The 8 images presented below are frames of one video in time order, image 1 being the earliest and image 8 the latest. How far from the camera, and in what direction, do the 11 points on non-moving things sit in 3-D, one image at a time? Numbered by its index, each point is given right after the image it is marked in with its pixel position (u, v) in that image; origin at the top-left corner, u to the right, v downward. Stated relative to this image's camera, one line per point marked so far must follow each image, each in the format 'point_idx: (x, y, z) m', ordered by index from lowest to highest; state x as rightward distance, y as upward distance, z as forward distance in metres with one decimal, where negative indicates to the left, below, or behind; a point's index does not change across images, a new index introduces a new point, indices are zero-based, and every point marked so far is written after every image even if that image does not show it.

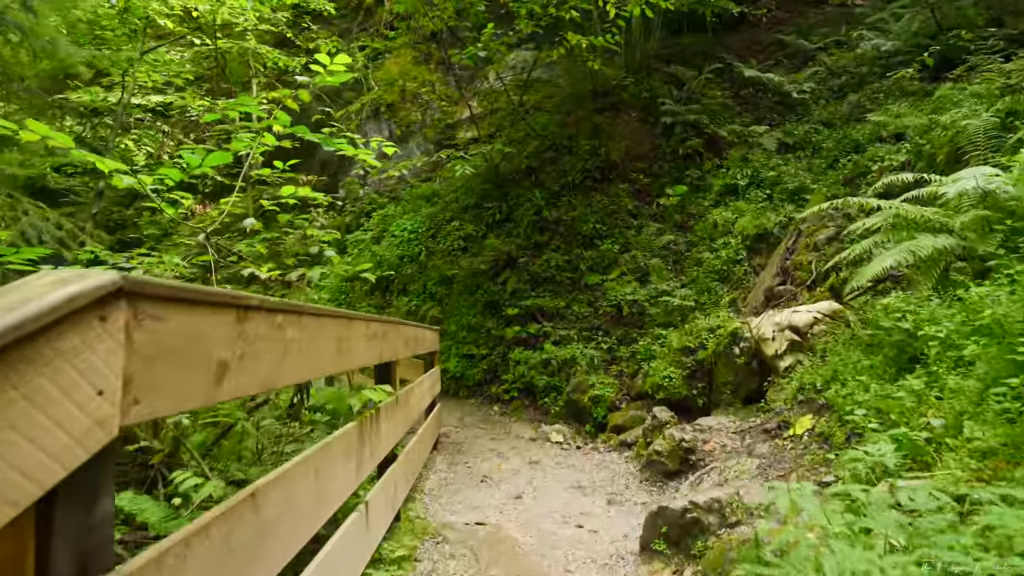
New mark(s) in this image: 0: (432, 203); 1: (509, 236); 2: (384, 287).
0: (-1.3, +1.3, +9.5) m
1: (-0.1, +0.7, +8.0) m
2: (-1.8, 0.0, +8.5) m
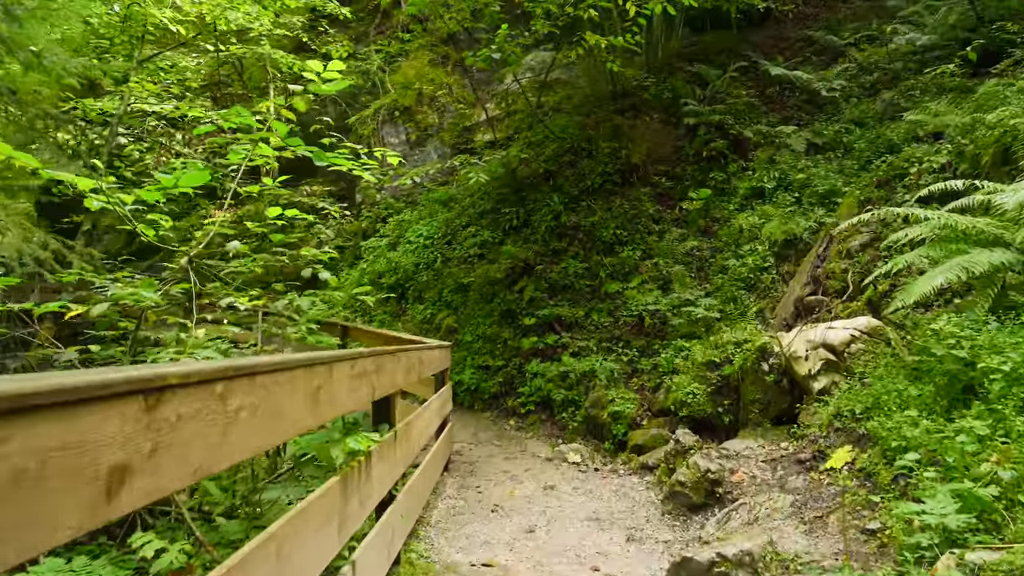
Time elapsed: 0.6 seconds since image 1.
0: (-1.0, +1.2, +9.3) m
1: (+0.2, +0.6, +7.8) m
2: (-1.6, -0.1, +8.4) m
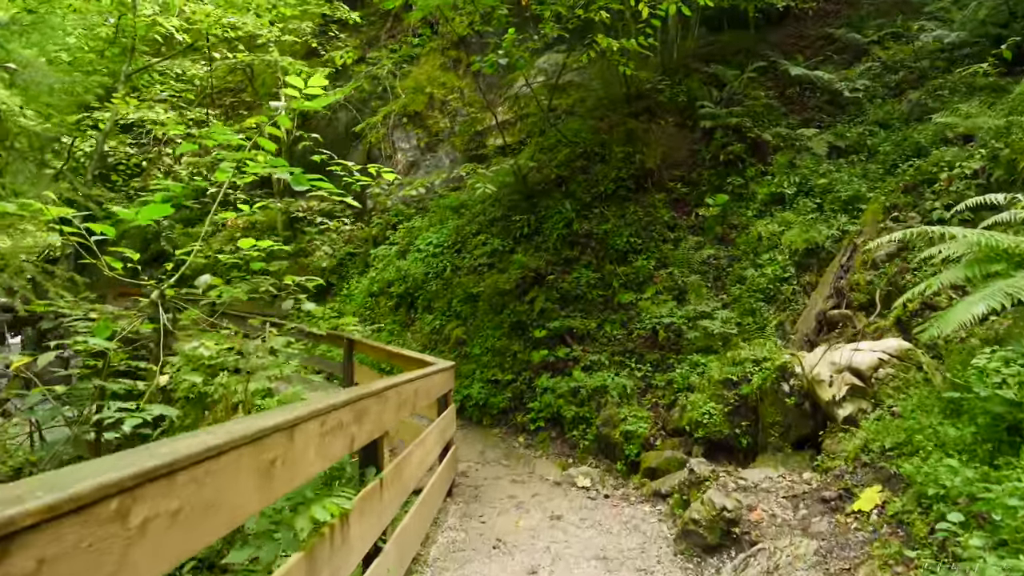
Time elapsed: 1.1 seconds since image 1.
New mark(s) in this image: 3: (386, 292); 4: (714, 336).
0: (-0.8, +1.1, +9.2) m
1: (+0.3, +0.5, +7.6) m
2: (-1.4, -0.2, +8.2) m
3: (-1.9, -0.1, +8.8) m
4: (+1.9, -0.4, +5.5) m
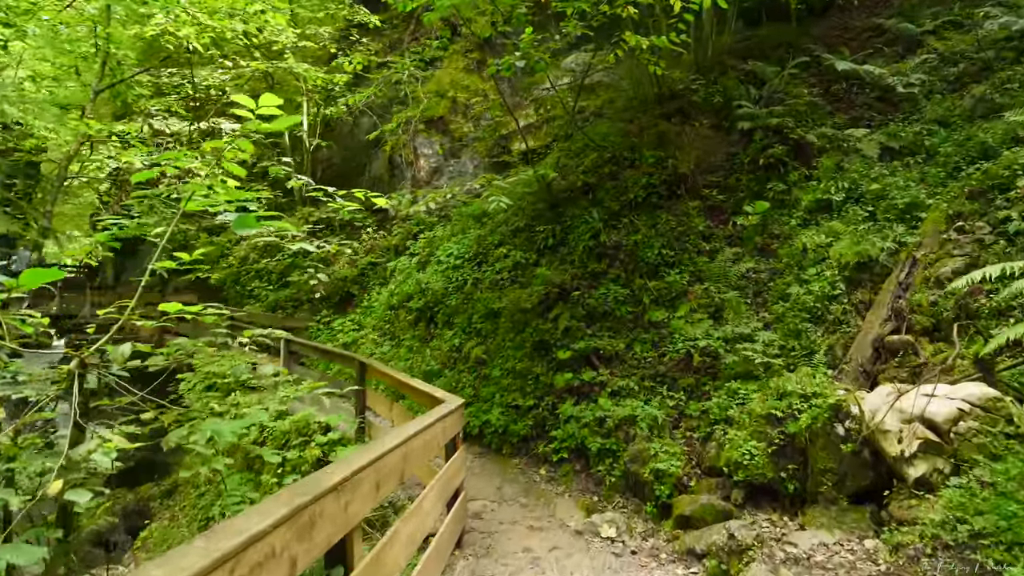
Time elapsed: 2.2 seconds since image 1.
0: (-0.4, +0.9, +8.8) m
1: (+0.6, +0.3, +7.2) m
2: (-1.1, -0.4, +7.9) m
3: (-1.5, -0.2, +8.4) m
4: (+2.0, -0.6, +5.0) m
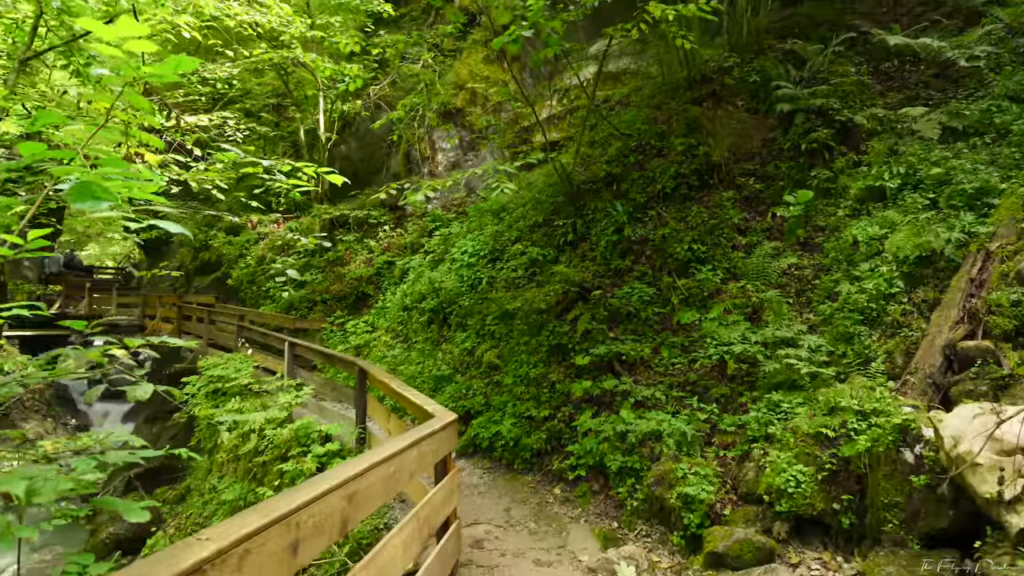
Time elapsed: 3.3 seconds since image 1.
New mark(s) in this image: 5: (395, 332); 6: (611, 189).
0: (-0.2, +1.0, +8.3) m
1: (+0.8, +0.3, +6.6) m
2: (-0.9, -0.4, +7.4) m
3: (-1.3, -0.2, +8.0) m
4: (+2.1, -0.6, +4.4) m
5: (-1.6, -0.6, +8.0) m
6: (+1.2, +1.2, +7.3) m
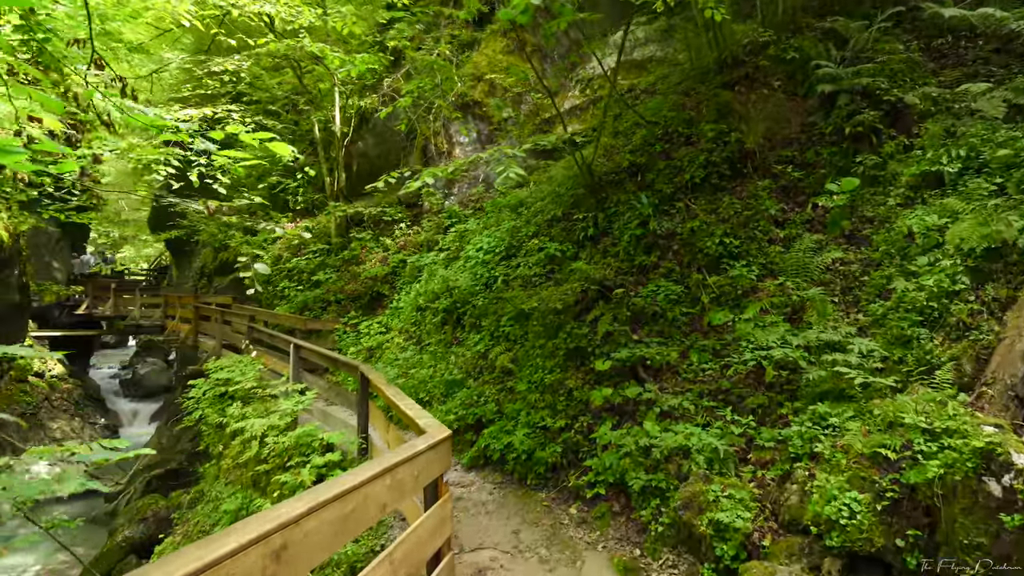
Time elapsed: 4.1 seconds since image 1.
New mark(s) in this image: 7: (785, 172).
0: (+0.1, +1.0, +7.9) m
1: (+1.0, +0.3, +6.2) m
2: (-0.7, -0.4, +7.0) m
3: (-1.0, -0.2, +7.6) m
4: (+2.2, -0.6, +3.9) m
5: (-1.3, -0.6, +7.7) m
6: (+1.4, +1.2, +6.8) m
7: (+2.8, +1.2, +6.1) m
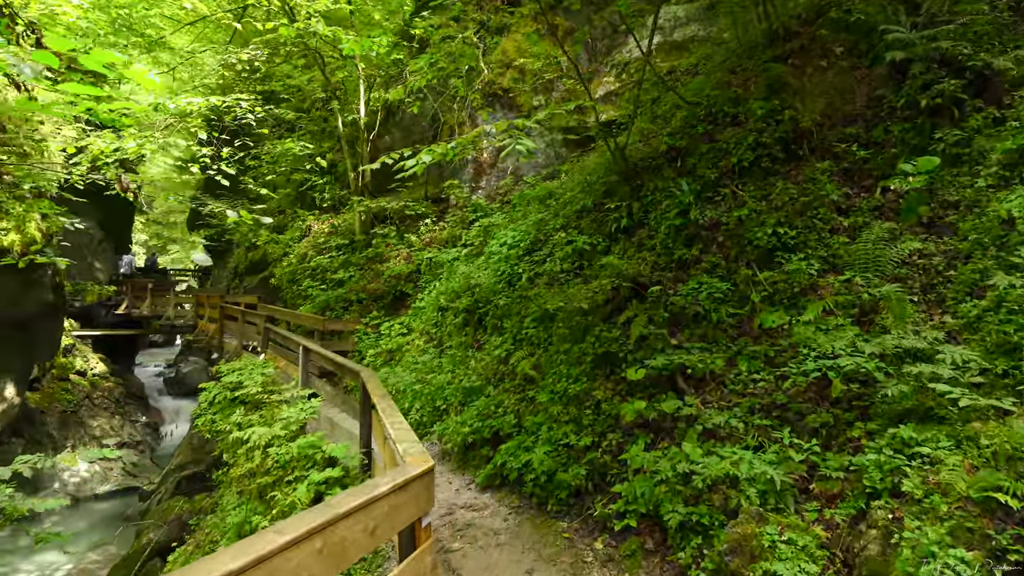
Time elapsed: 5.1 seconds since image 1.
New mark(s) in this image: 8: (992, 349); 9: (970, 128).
0: (+0.4, +1.0, +7.3) m
1: (+1.2, +0.3, +5.5) m
2: (-0.4, -0.4, +6.5) m
3: (-0.7, -0.2, +7.1) m
4: (+2.2, -0.6, +3.1) m
5: (-1.0, -0.6, +7.2) m
6: (+1.7, +1.2, +6.1) m
7: (+3.0, +1.2, +5.3) m
8: (+2.6, -0.3, +3.3) m
9: (+3.7, +1.3, +4.8) m
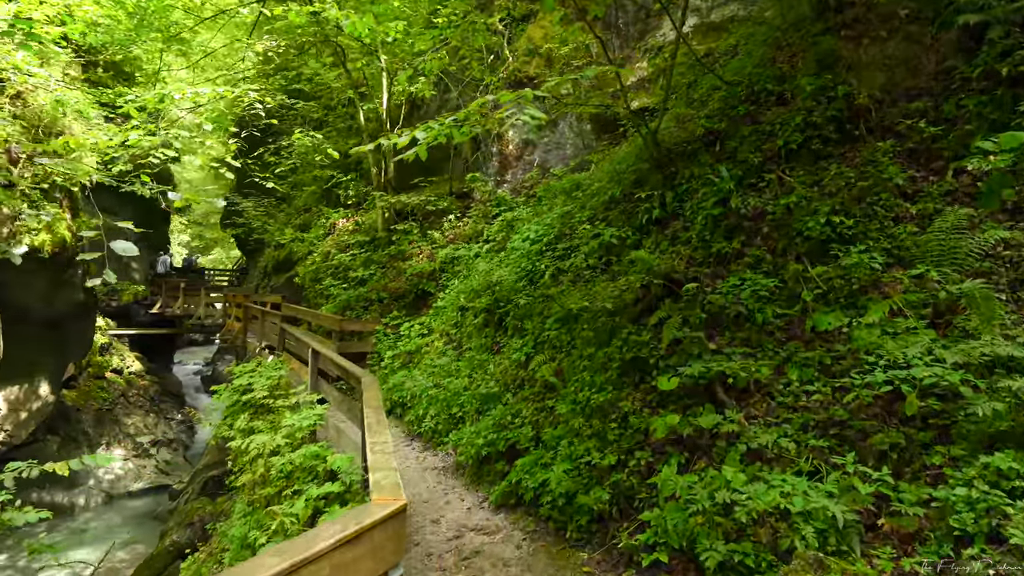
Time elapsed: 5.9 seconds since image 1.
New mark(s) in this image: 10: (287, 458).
0: (+0.7, +1.0, +6.8) m
1: (+1.3, +0.4, +5.0) m
2: (-0.2, -0.3, +6.0) m
3: (-0.4, -0.2, +6.7) m
4: (+2.3, -0.5, +2.5) m
5: (-0.7, -0.5, +6.8) m
6: (+1.9, +1.3, +5.5) m
7: (+3.2, +1.2, +4.7) m
8: (+2.7, -0.3, +2.7) m
9: (+3.8, +1.3, +4.1) m
10: (-1.8, -1.4, +4.8) m
